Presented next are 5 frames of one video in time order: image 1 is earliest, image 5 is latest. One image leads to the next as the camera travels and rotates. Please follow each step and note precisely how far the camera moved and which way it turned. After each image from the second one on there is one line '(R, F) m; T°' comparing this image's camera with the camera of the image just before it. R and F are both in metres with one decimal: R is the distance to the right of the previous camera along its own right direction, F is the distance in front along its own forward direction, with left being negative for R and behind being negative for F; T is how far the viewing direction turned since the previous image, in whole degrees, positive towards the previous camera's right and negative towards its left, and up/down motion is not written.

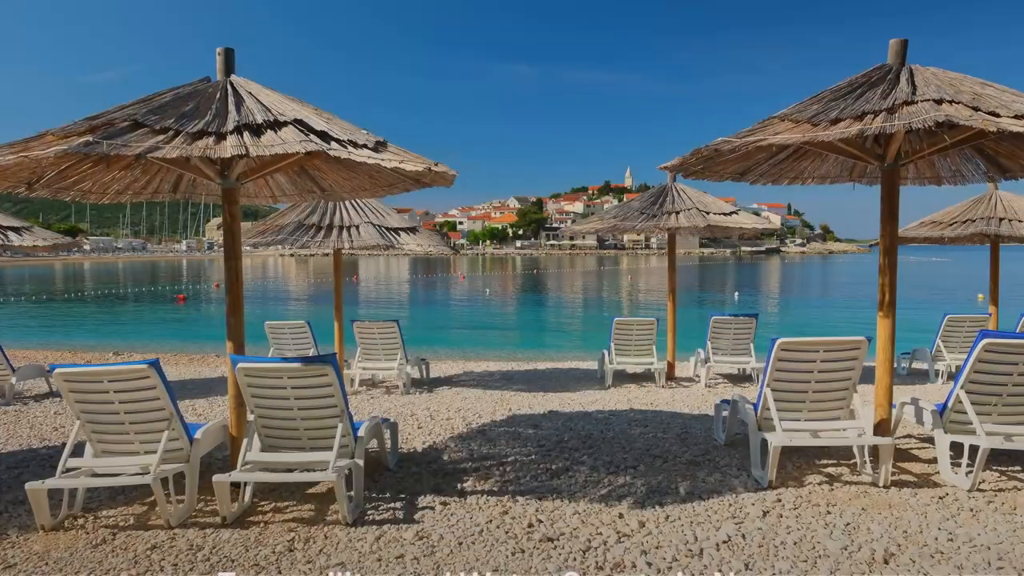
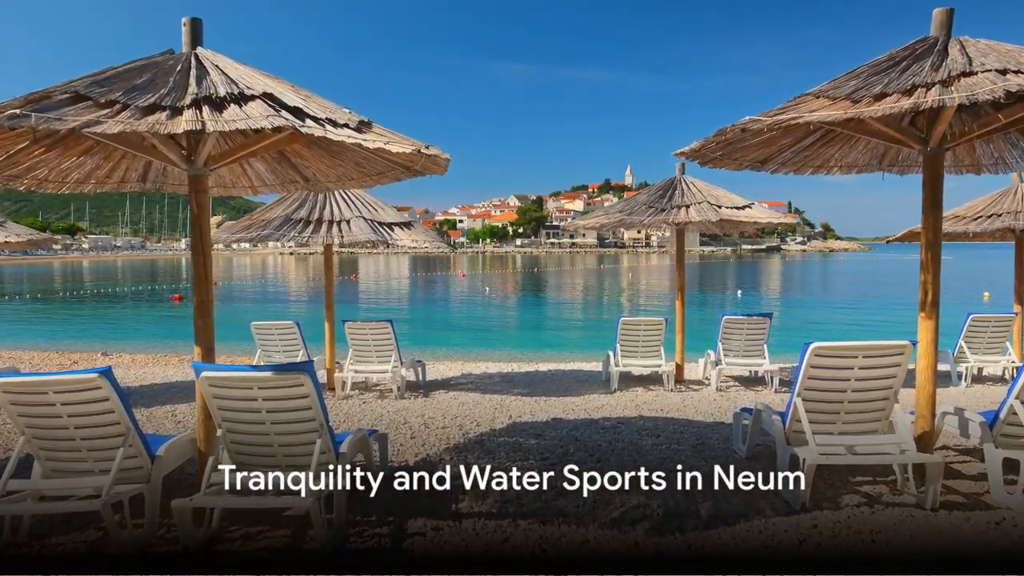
(0.0, +0.4) m; 0°
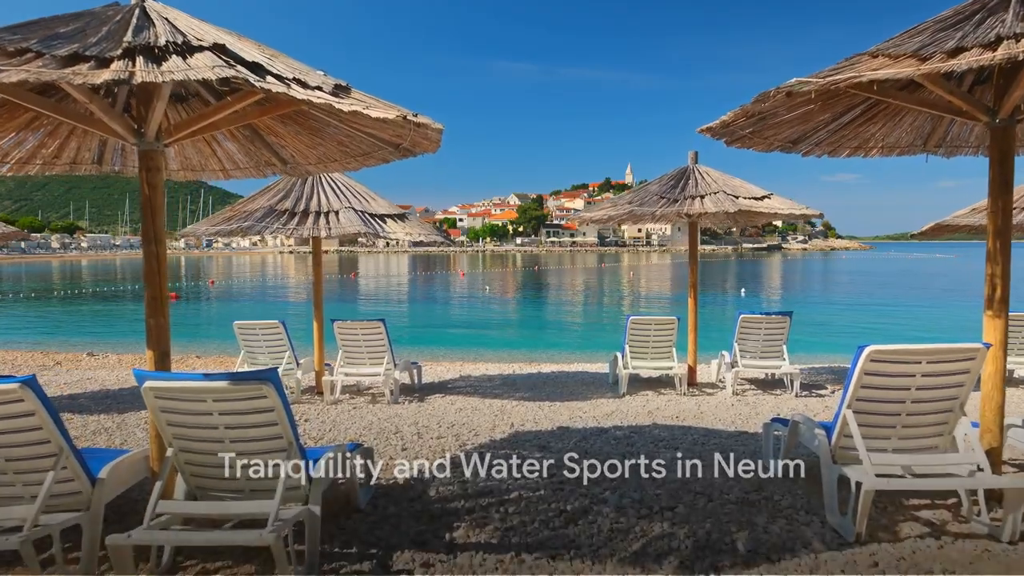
(0.0, +0.5) m; 0°
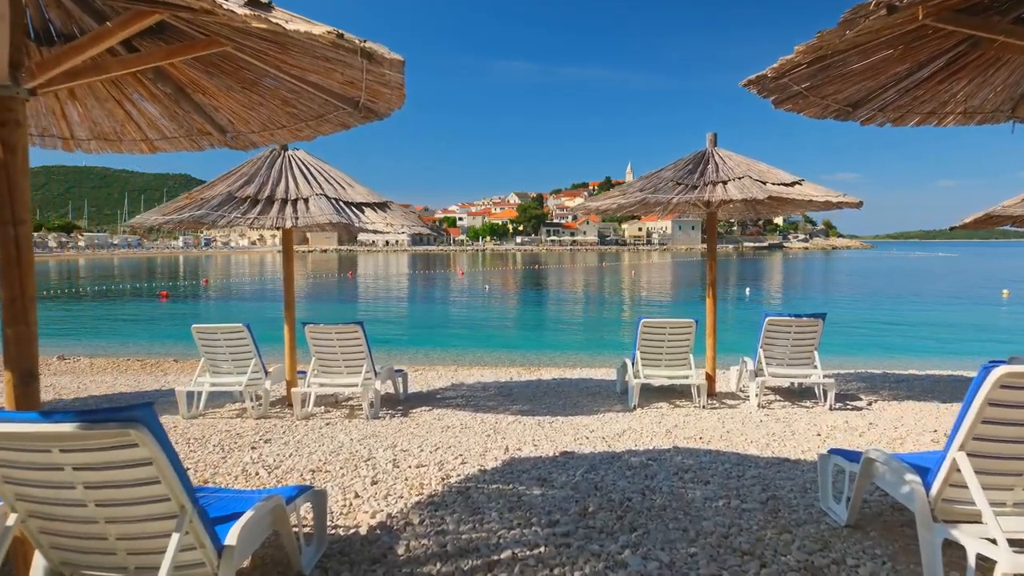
(0.0, +0.8) m; 0°
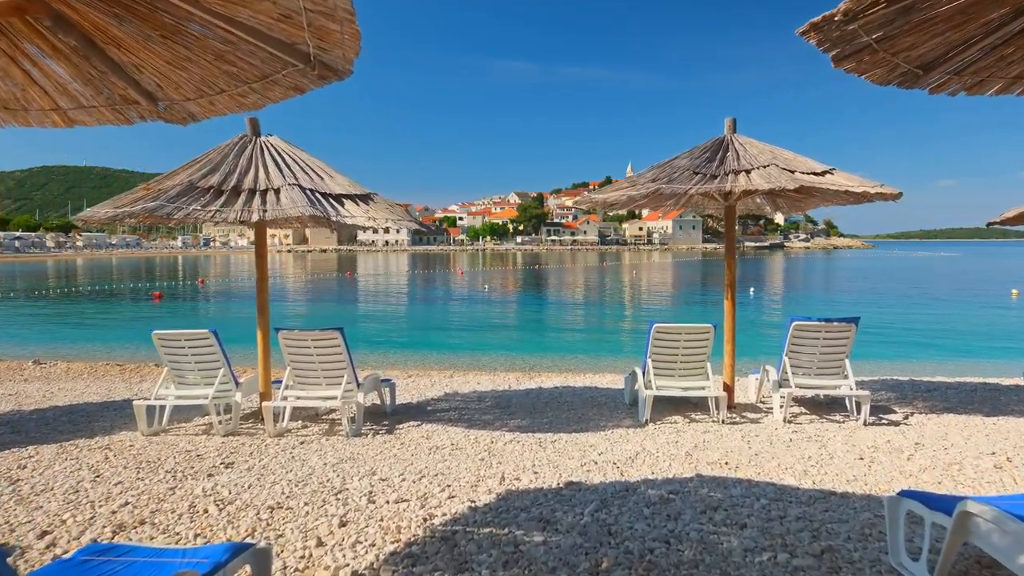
(0.0, +0.6) m; 0°
